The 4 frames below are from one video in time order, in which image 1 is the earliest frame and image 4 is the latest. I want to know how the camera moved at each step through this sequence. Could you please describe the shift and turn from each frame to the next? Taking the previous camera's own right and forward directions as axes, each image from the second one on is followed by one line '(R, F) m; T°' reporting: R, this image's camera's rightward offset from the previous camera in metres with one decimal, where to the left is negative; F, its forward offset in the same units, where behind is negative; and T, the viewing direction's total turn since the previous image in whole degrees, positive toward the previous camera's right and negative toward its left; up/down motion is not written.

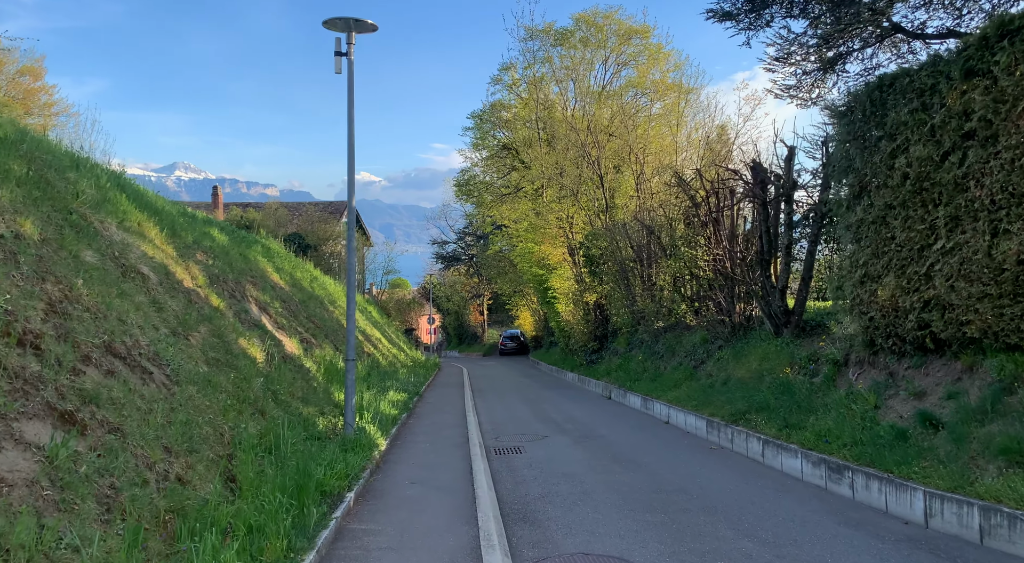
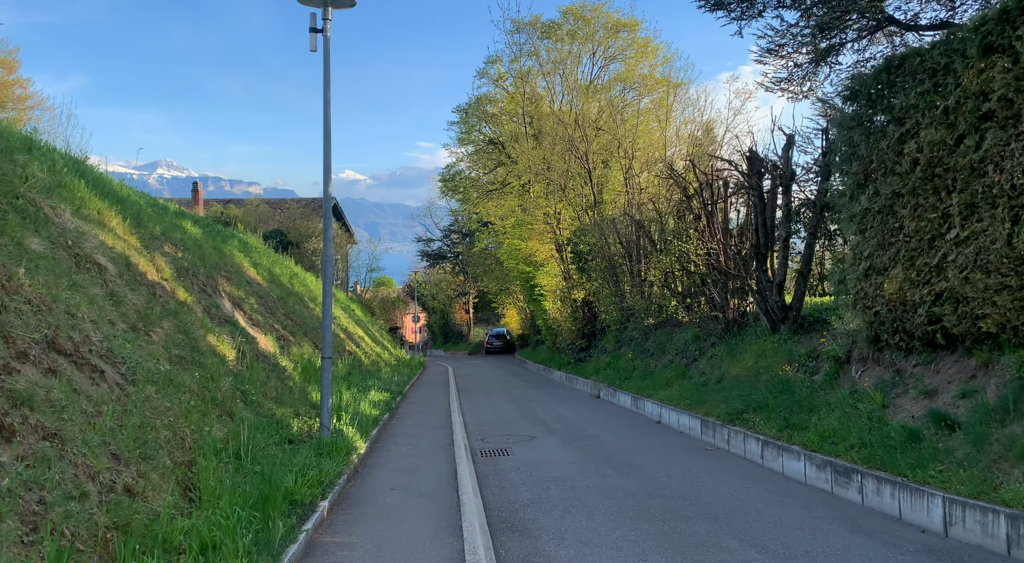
(0.0, +0.6) m; +1°
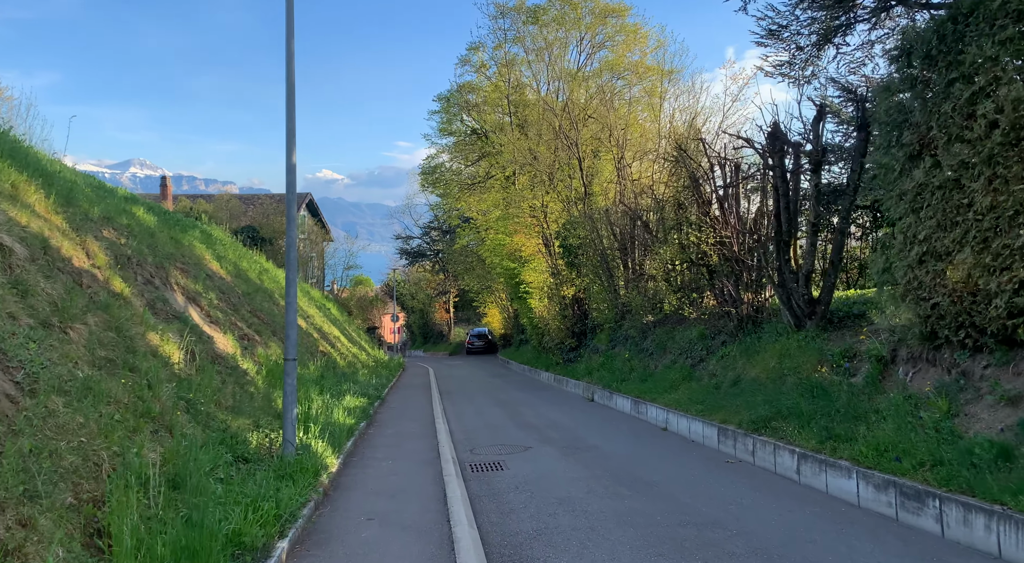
(-0.2, +1.4) m; +1°
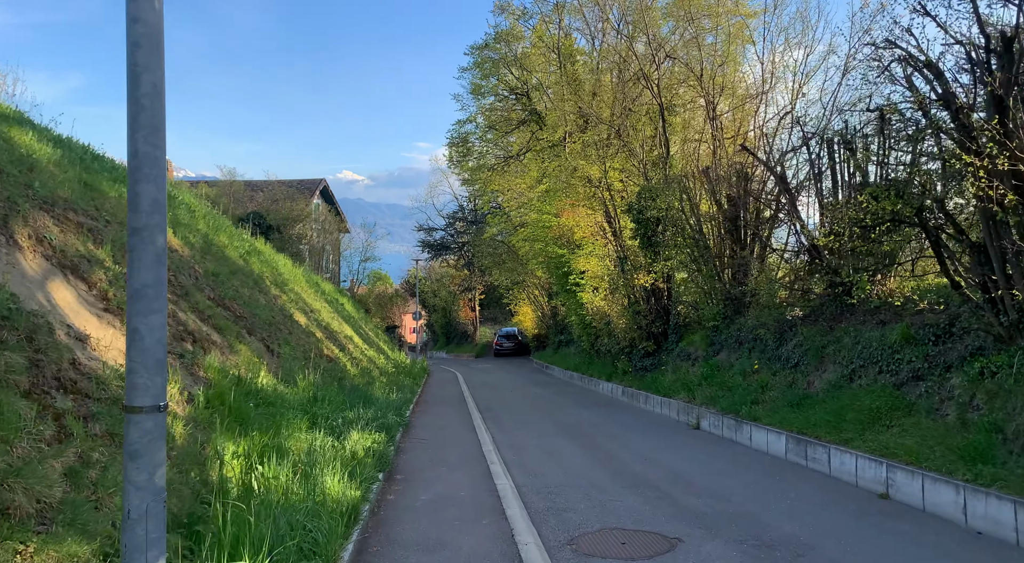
(-0.9, +5.4) m; -1°
